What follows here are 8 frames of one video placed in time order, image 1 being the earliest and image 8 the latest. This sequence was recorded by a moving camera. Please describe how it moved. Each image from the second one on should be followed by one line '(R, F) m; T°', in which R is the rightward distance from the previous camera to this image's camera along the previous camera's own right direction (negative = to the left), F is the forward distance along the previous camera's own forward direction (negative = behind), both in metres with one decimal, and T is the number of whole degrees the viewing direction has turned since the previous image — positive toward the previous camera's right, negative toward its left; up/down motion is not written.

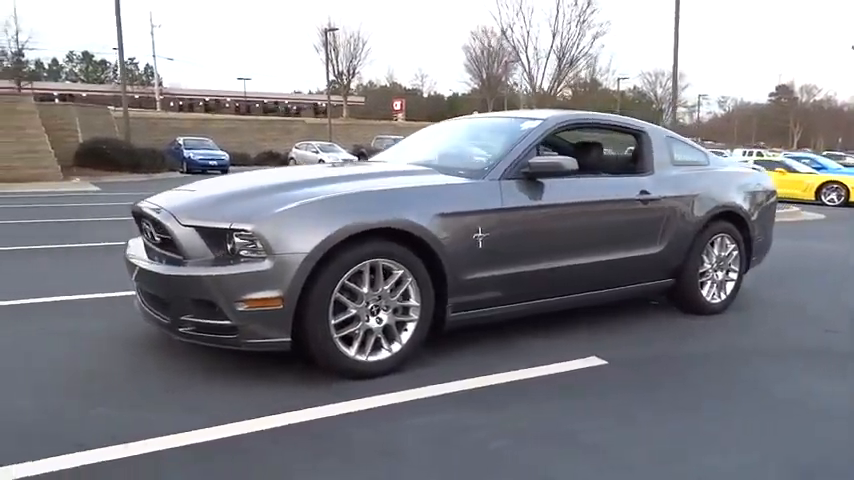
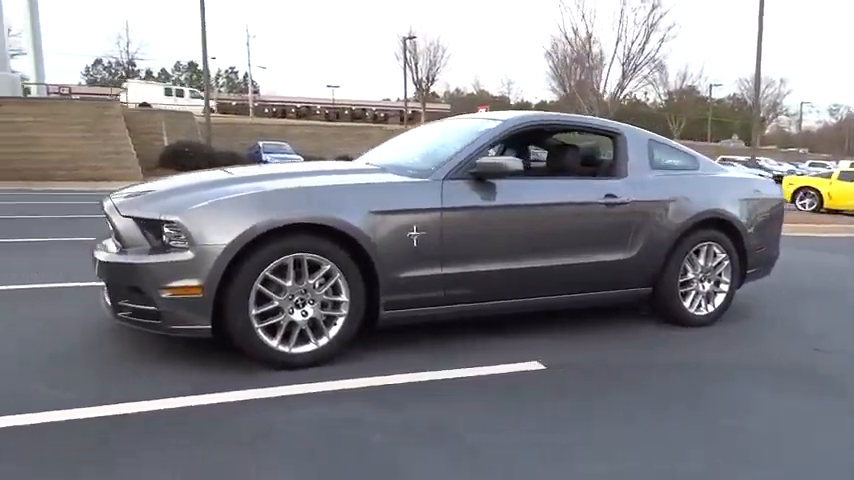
(+1.0, 0.0) m; -7°
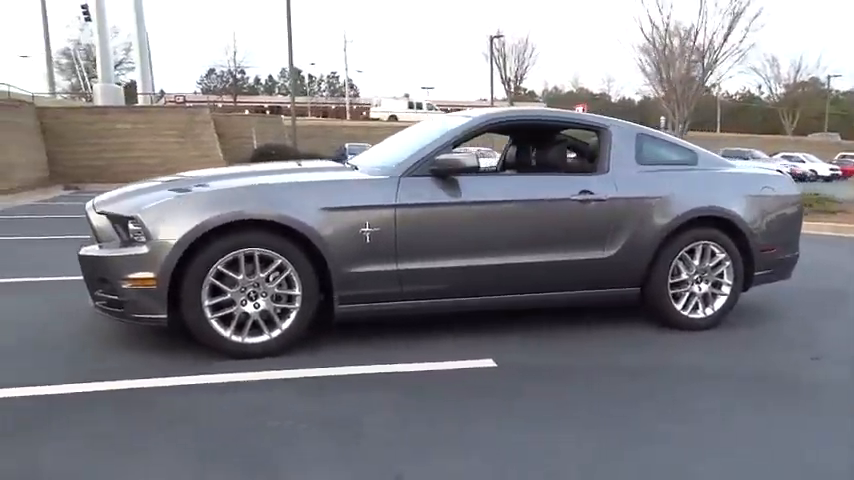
(+1.0, 0.0) m; -9°
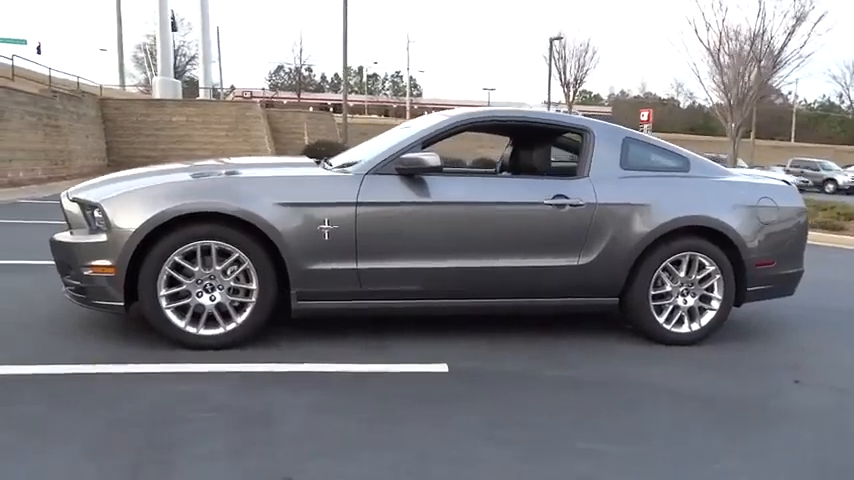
(+0.7, +0.1) m; -5°
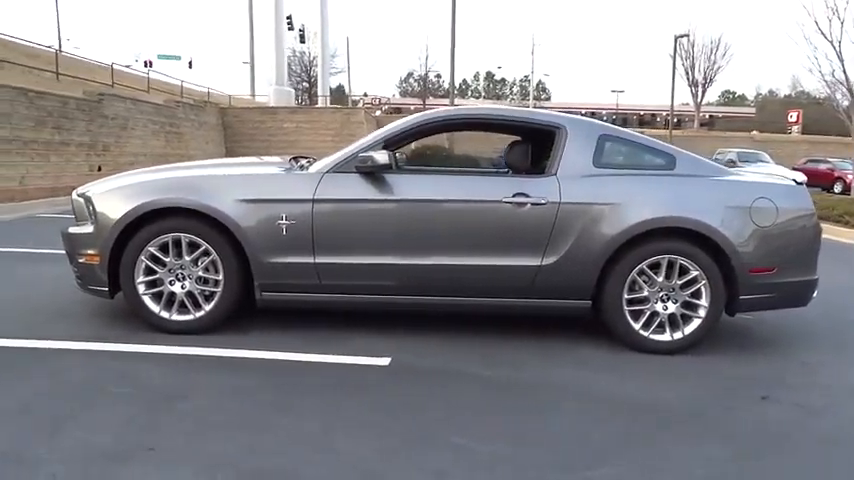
(+1.2, 0.0) m; -11°
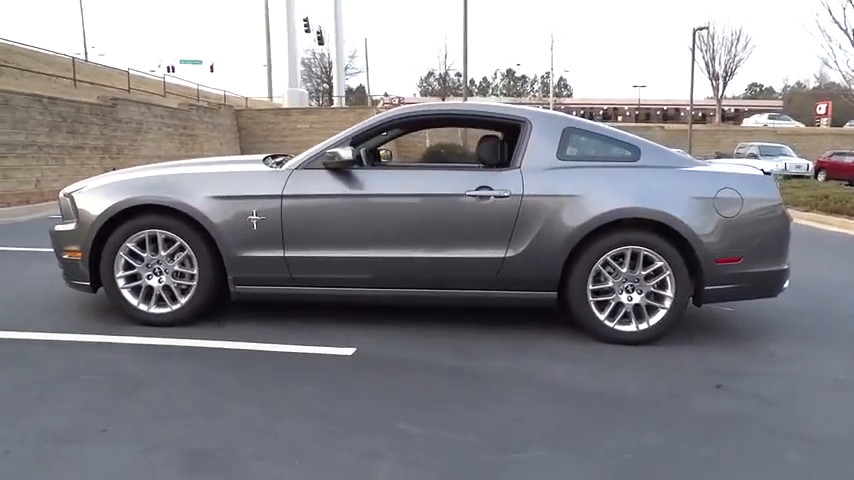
(+0.4, -0.1) m; -2°
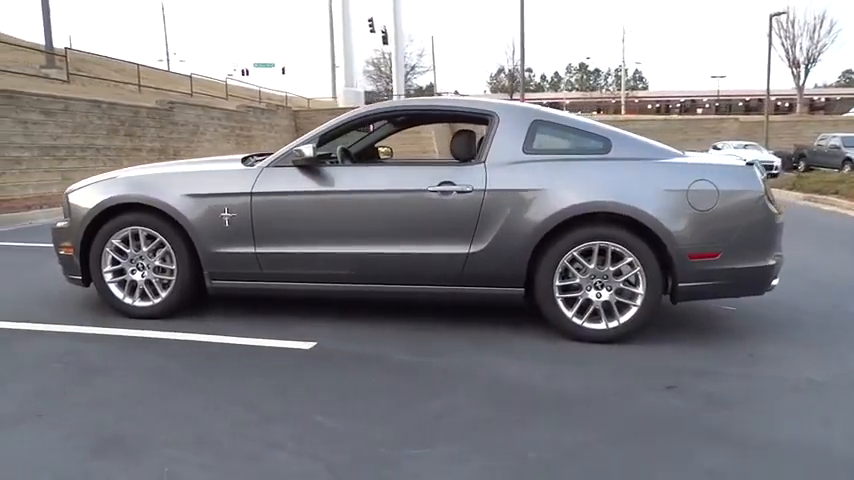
(+0.8, 0.0) m; -6°
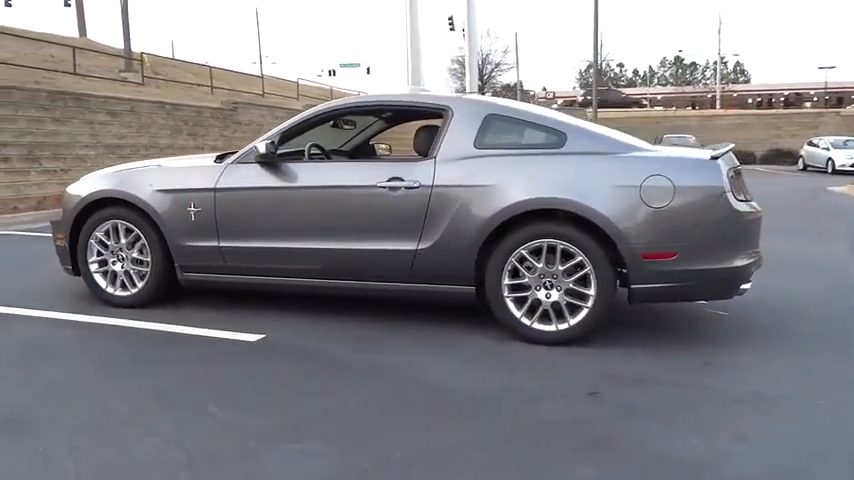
(+1.0, +0.1) m; -8°
